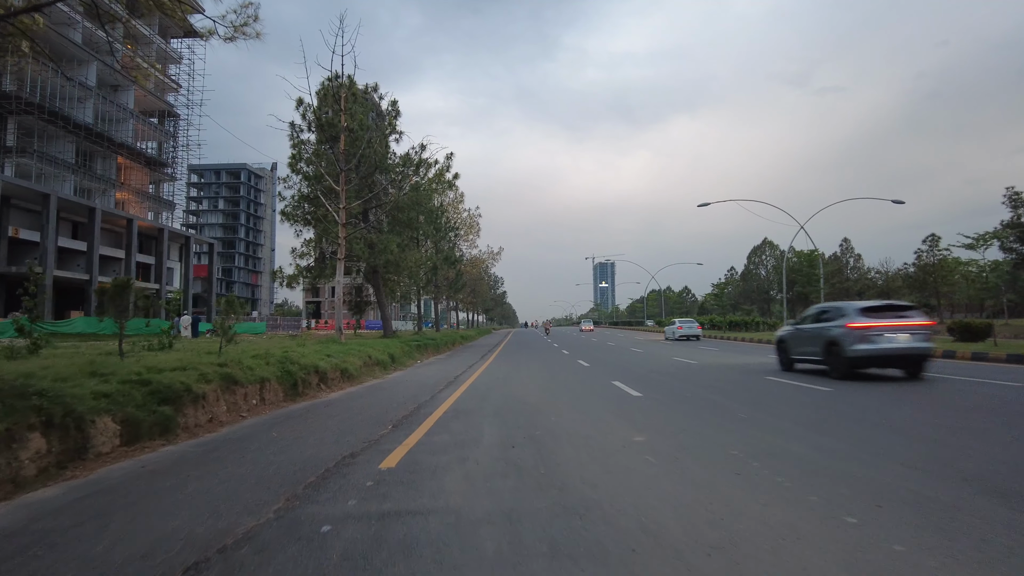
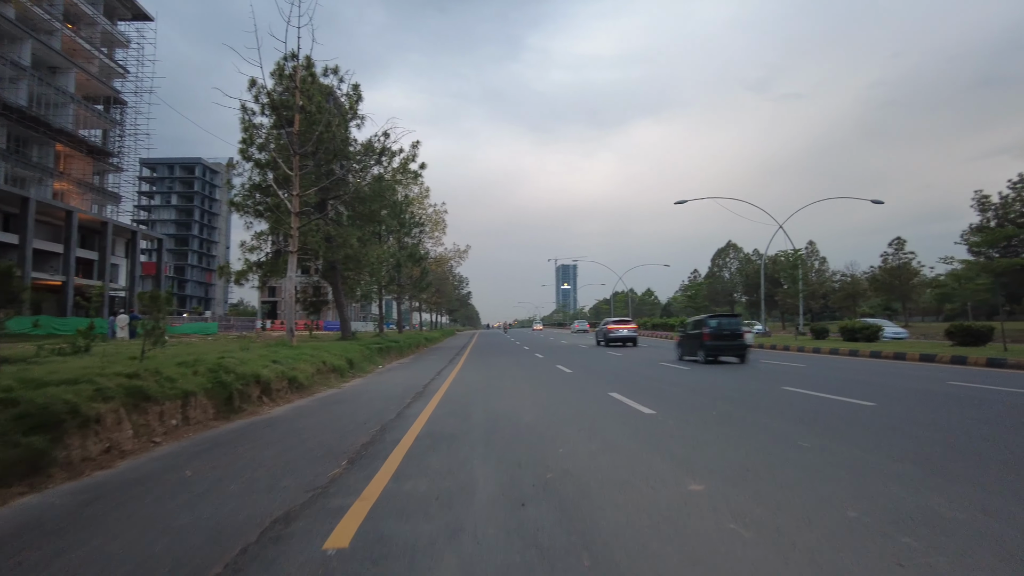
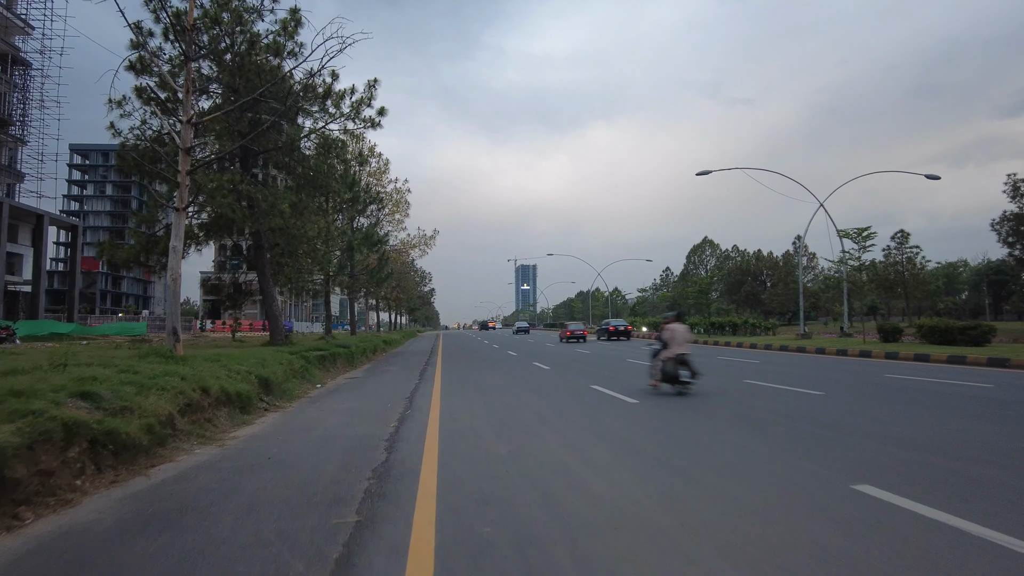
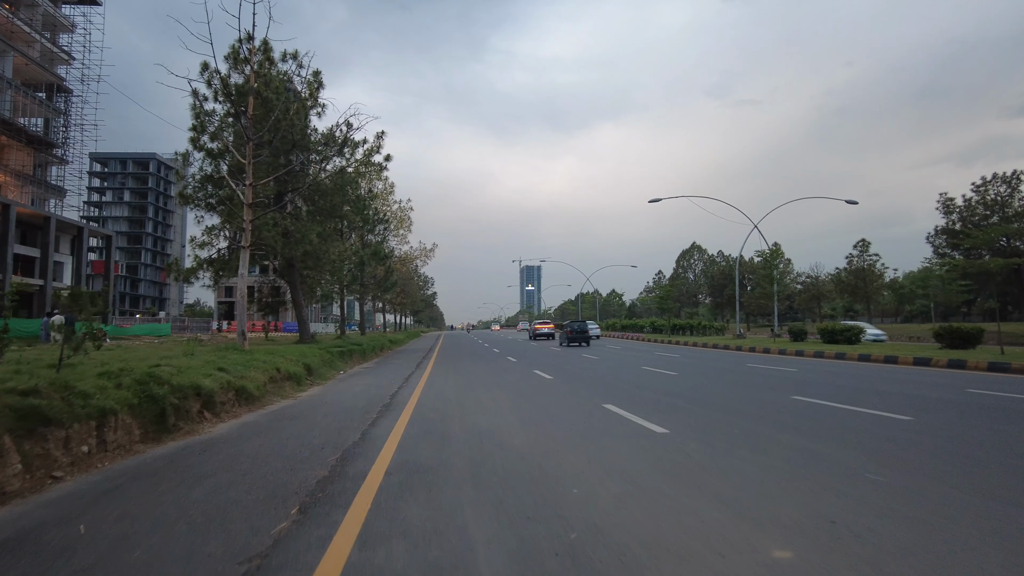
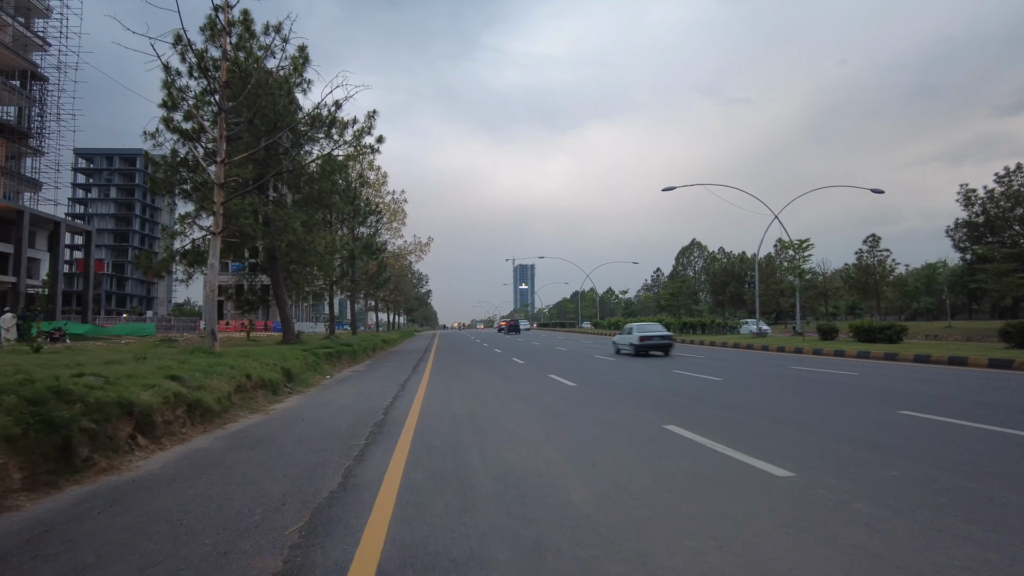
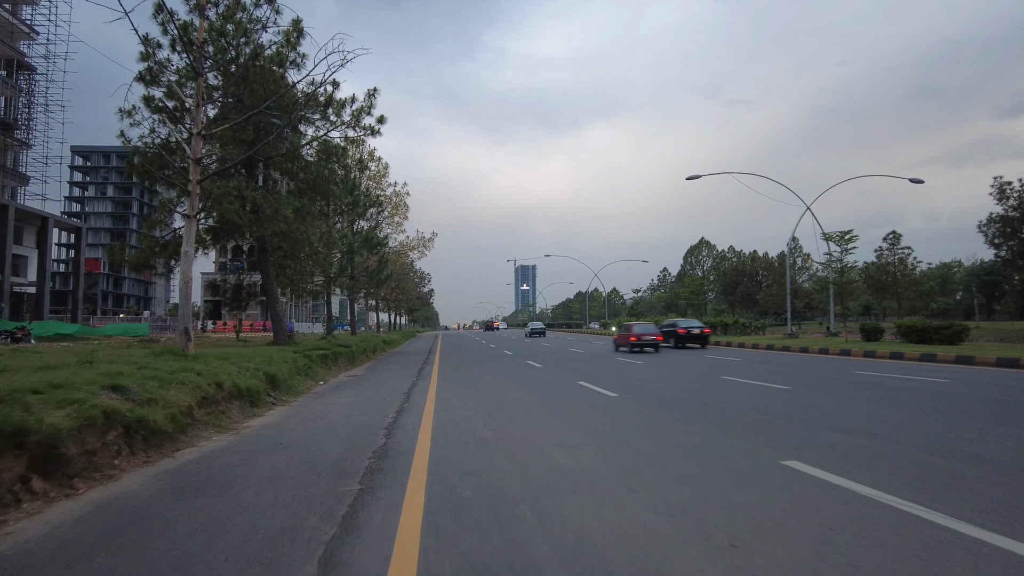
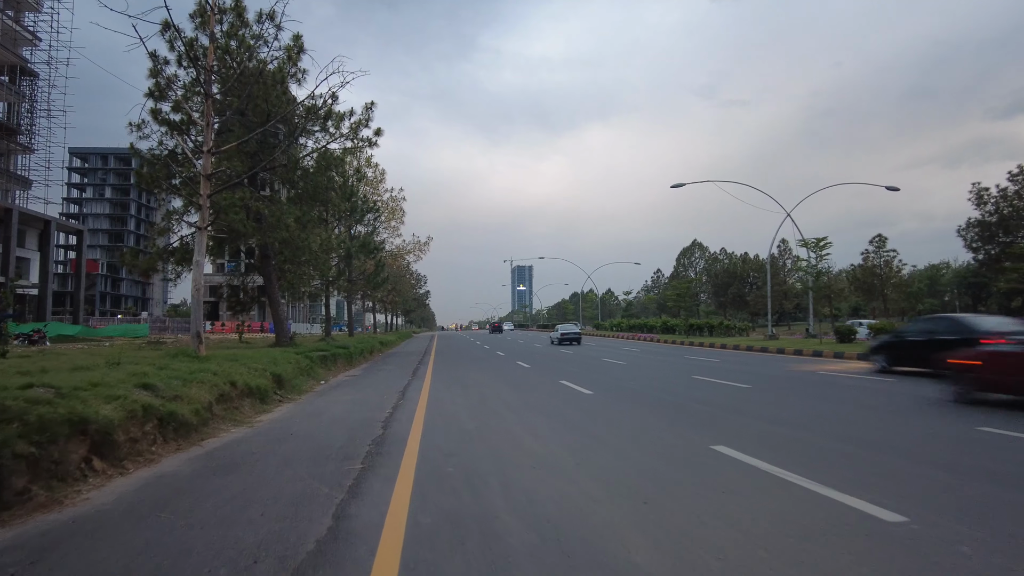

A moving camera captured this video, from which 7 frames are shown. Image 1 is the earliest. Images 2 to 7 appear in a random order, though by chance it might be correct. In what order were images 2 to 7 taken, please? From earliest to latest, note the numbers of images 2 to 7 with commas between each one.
2, 4, 5, 7, 6, 3
